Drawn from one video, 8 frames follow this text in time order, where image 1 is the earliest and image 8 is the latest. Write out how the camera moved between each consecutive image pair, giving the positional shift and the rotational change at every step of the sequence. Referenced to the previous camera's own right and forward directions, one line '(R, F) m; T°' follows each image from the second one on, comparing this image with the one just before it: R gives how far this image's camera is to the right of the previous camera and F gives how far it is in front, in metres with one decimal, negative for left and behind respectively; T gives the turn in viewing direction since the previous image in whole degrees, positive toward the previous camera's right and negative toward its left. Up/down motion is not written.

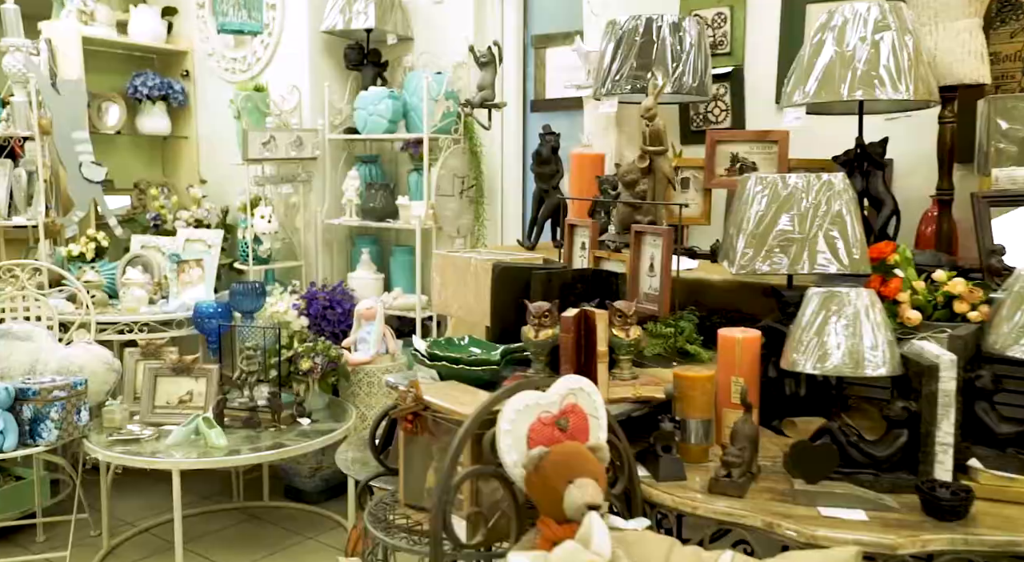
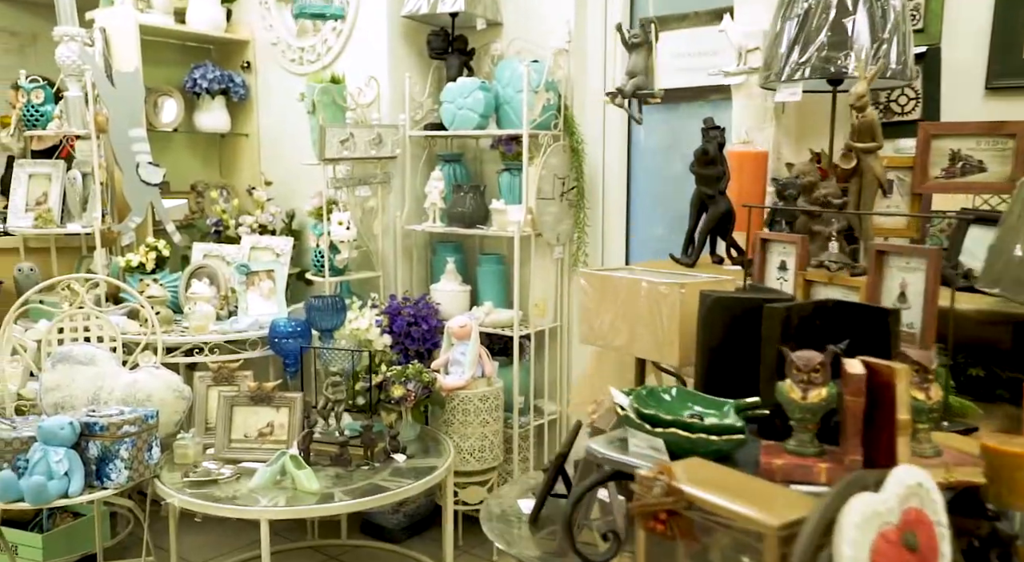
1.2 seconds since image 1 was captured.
(-0.3, +0.4) m; -1°
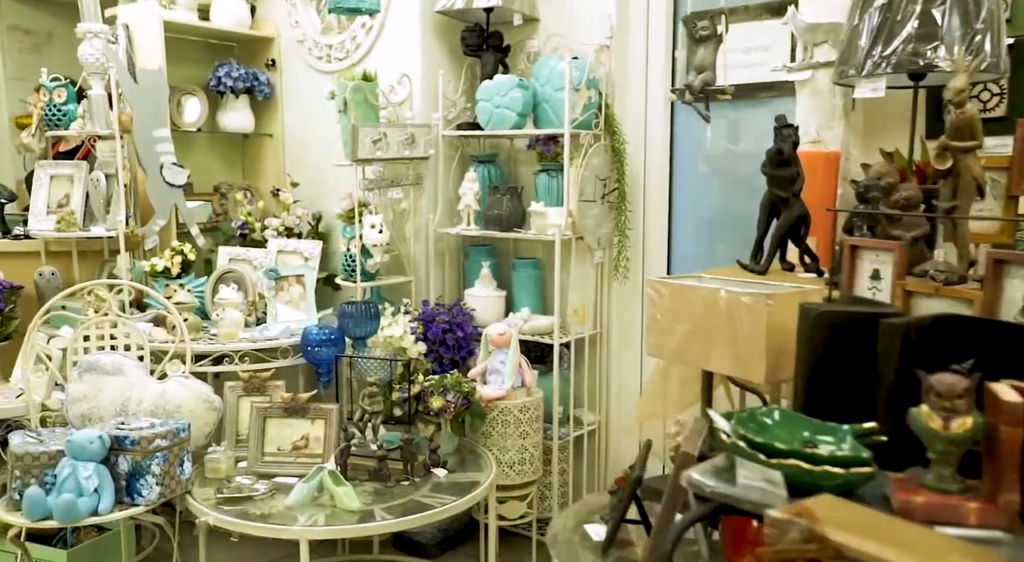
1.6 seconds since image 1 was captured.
(-0.1, +0.1) m; 0°
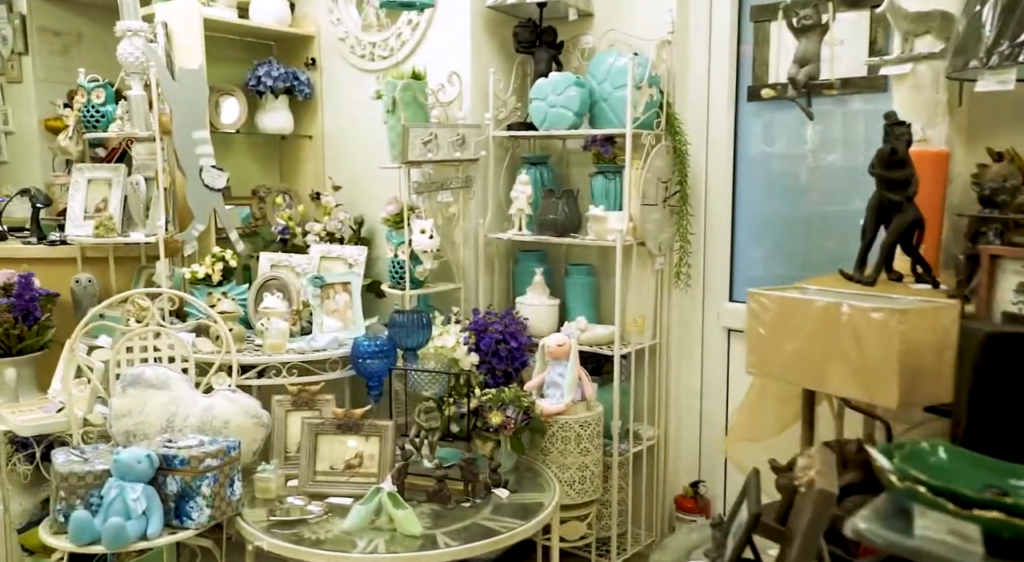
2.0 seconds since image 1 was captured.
(-0.1, +0.1) m; -1°
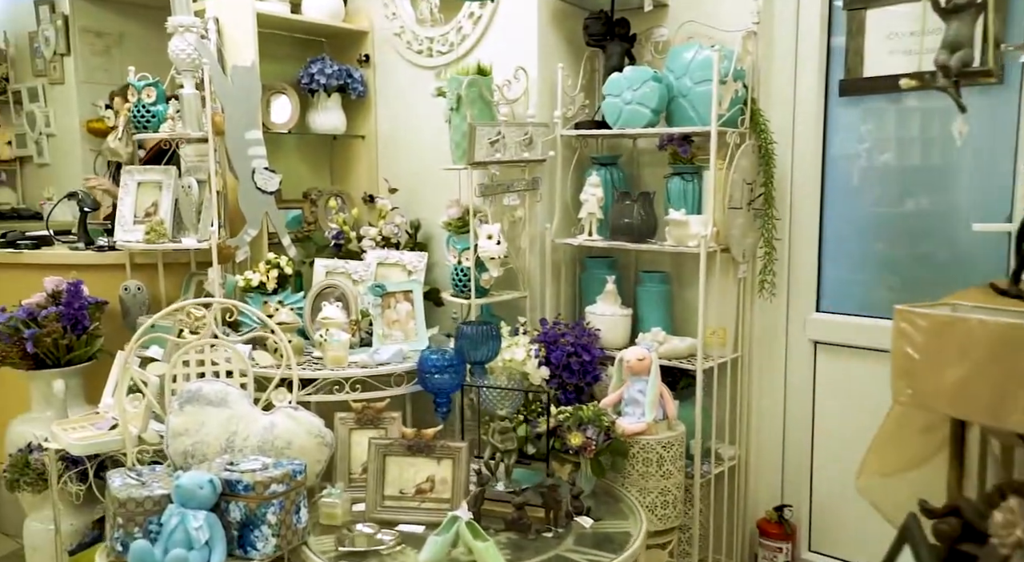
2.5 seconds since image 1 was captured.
(-0.1, +0.2) m; -2°
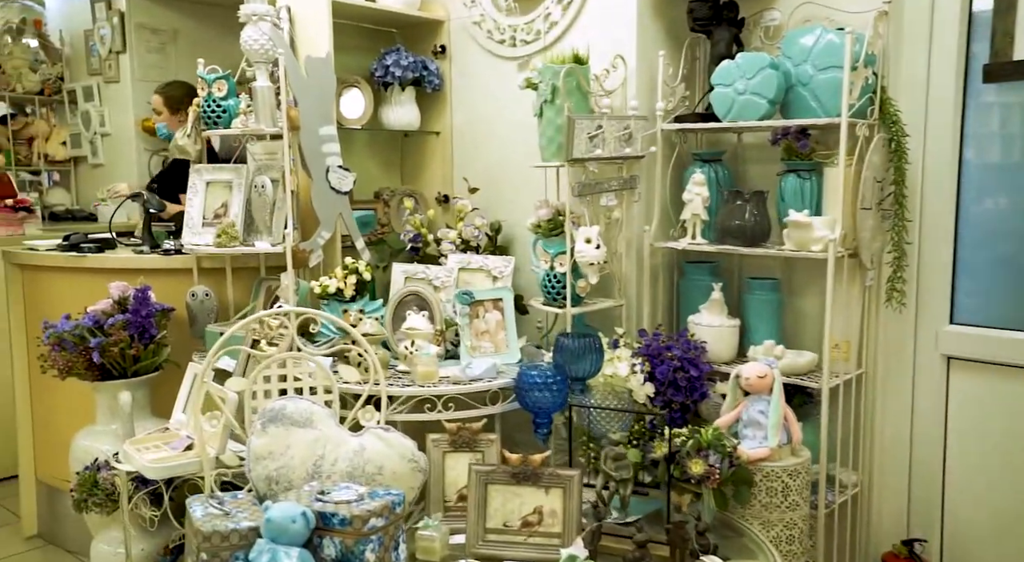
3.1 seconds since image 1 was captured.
(-0.2, +0.2) m; -2°
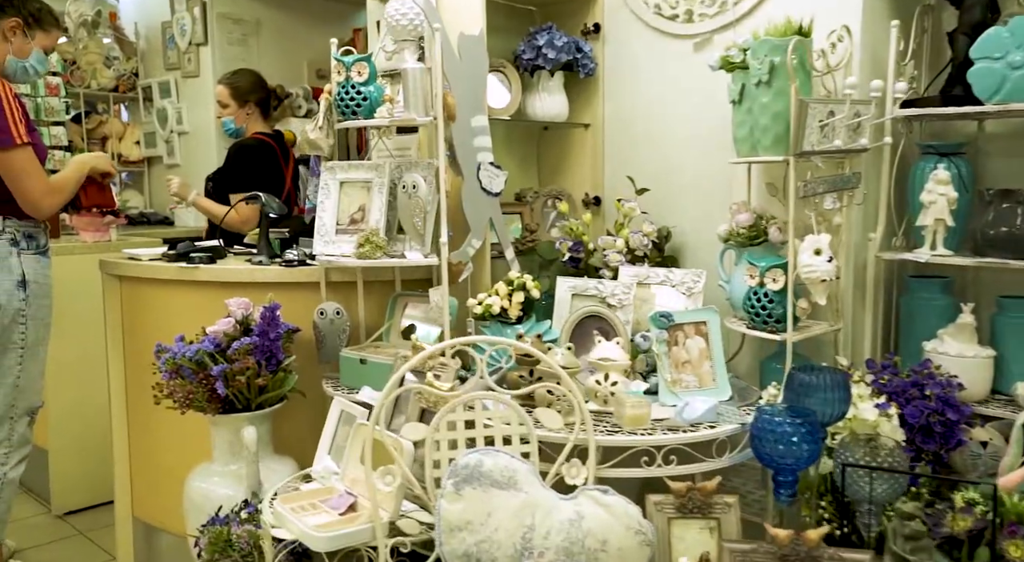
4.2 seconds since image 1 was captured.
(-0.4, +0.4) m; -2°
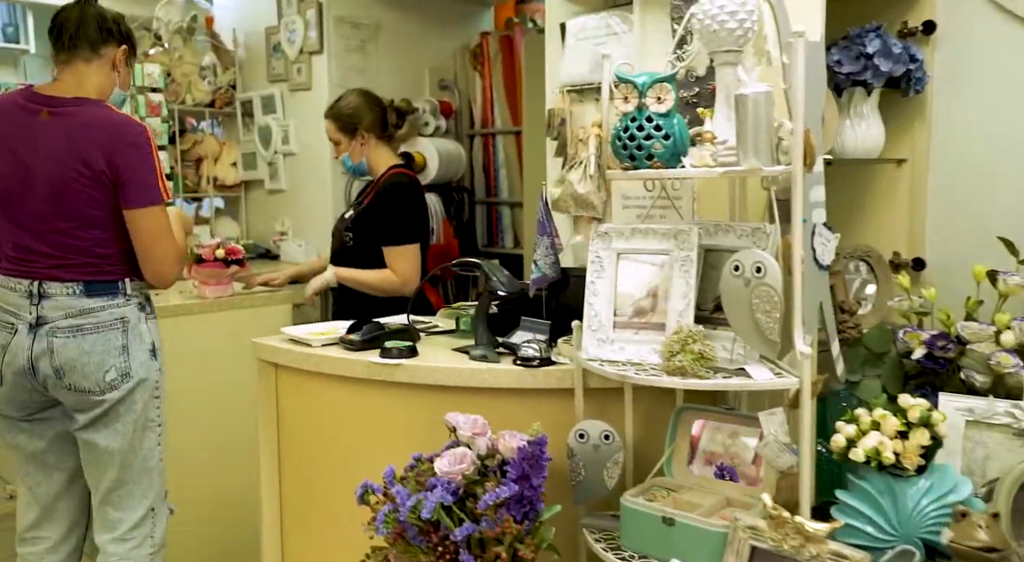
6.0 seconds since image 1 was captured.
(-0.6, +0.7) m; -3°
